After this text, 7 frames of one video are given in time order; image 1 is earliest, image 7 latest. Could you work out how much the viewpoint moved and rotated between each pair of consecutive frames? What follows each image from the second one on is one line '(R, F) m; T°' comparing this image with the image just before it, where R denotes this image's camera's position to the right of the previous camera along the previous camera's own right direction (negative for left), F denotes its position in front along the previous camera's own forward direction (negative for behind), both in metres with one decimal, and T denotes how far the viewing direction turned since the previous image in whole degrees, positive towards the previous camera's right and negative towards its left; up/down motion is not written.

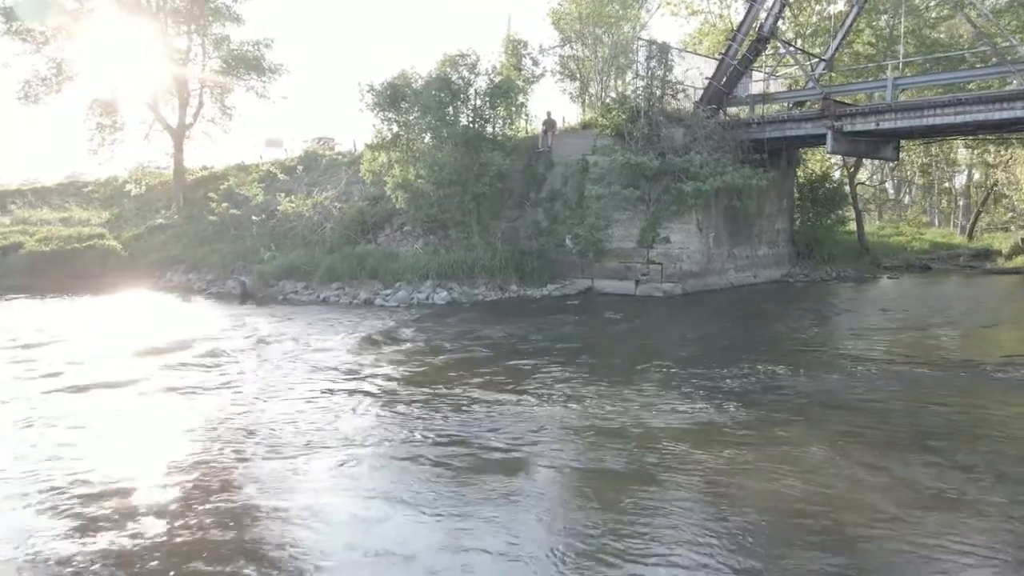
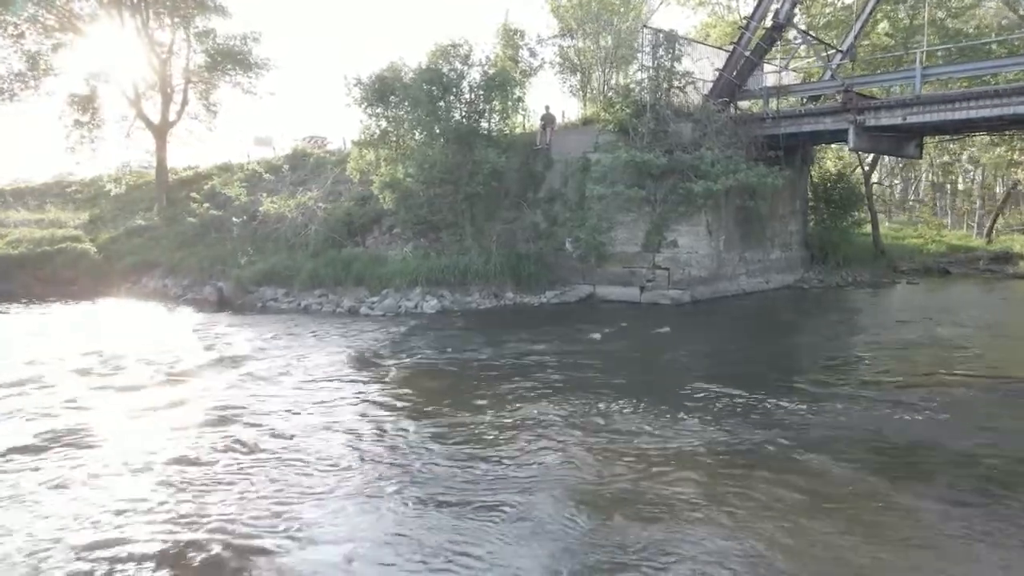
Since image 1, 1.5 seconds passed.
(+0.1, +1.5) m; 0°
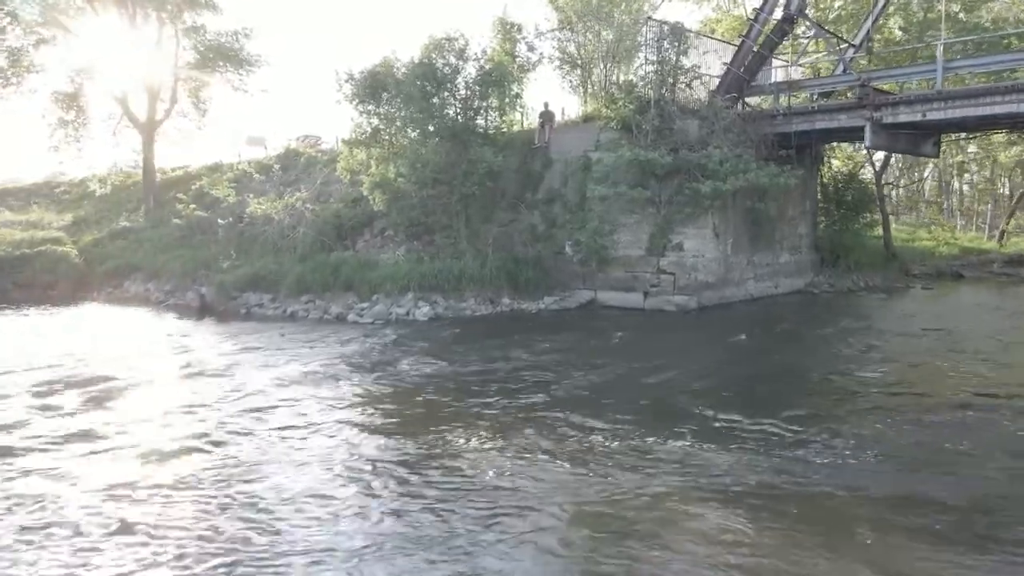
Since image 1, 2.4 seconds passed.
(+0.1, +1.0) m; 0°
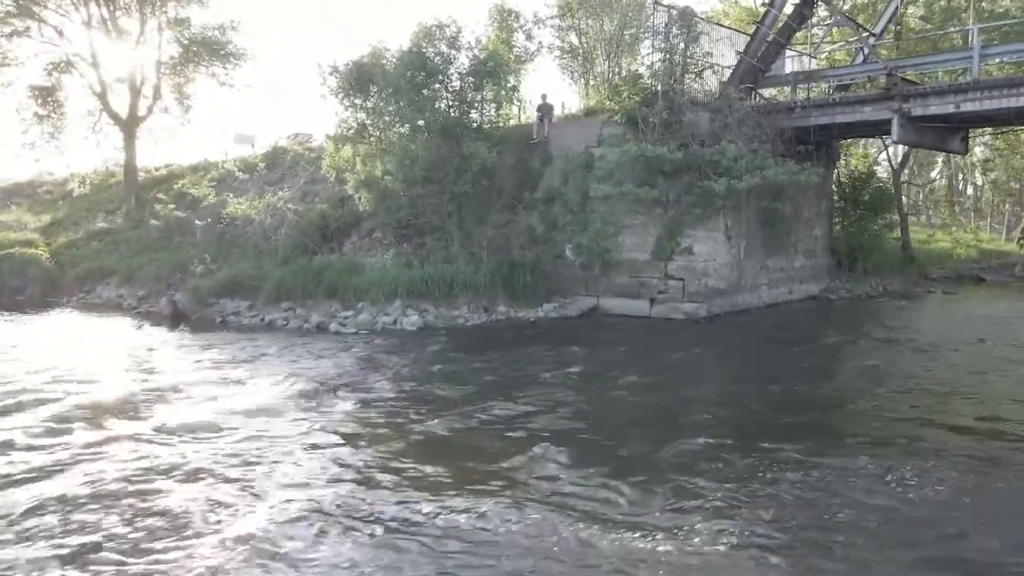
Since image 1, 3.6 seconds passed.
(+0.1, +1.4) m; 0°
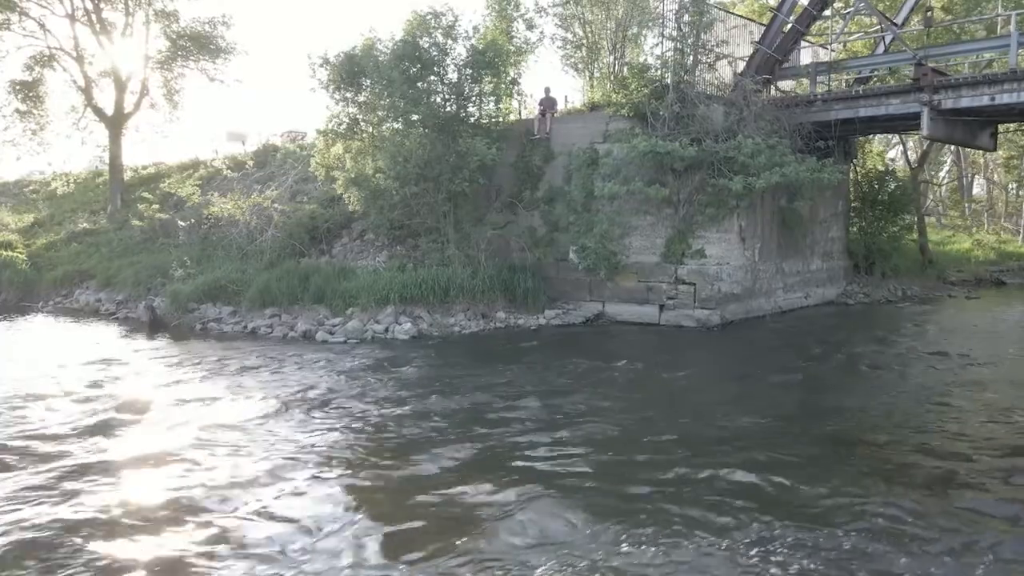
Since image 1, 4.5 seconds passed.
(0.0, +1.1) m; 0°
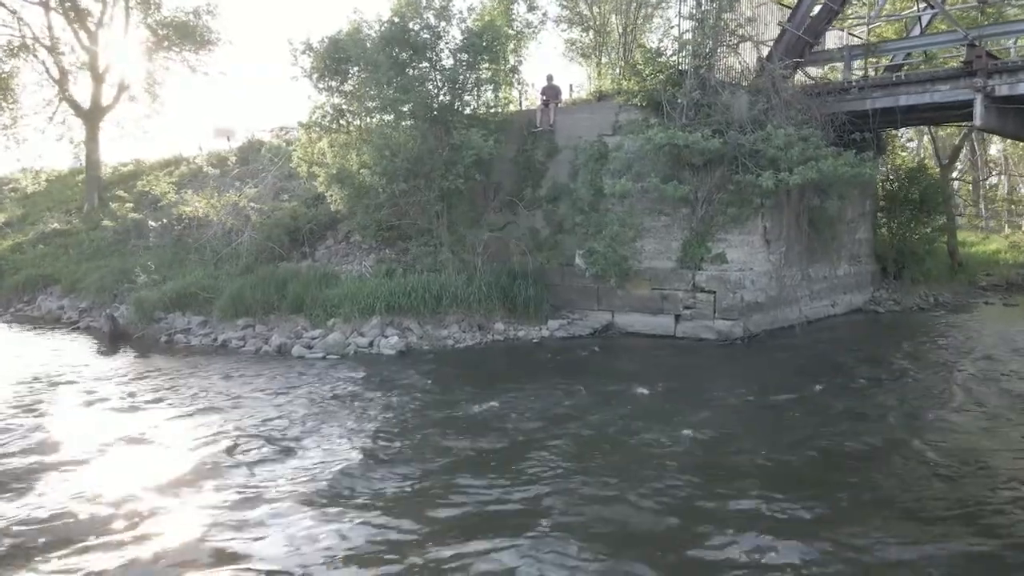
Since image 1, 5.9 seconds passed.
(0.0, +1.7) m; 0°
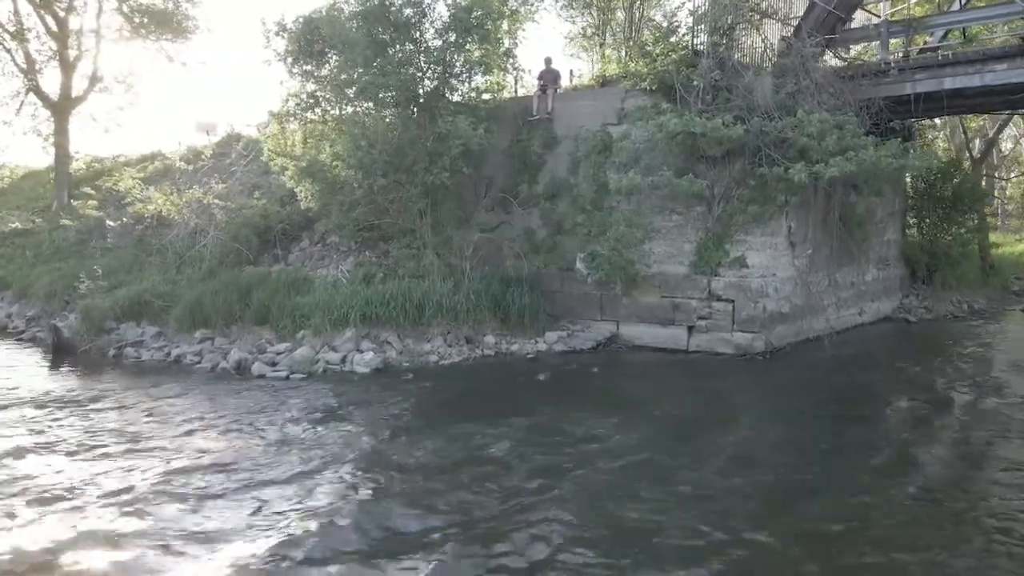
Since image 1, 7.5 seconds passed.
(+0.1, +1.7) m; 0°
